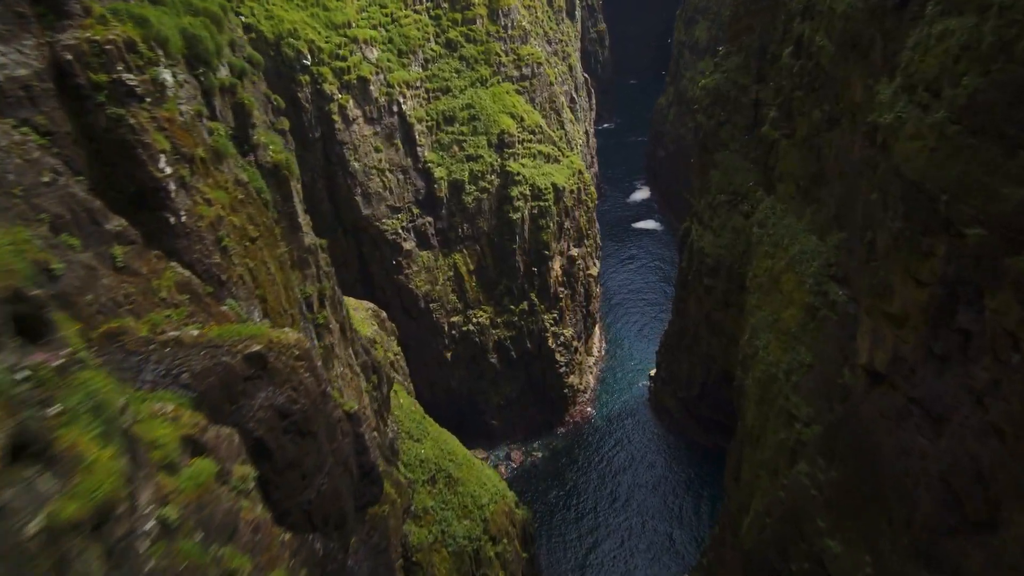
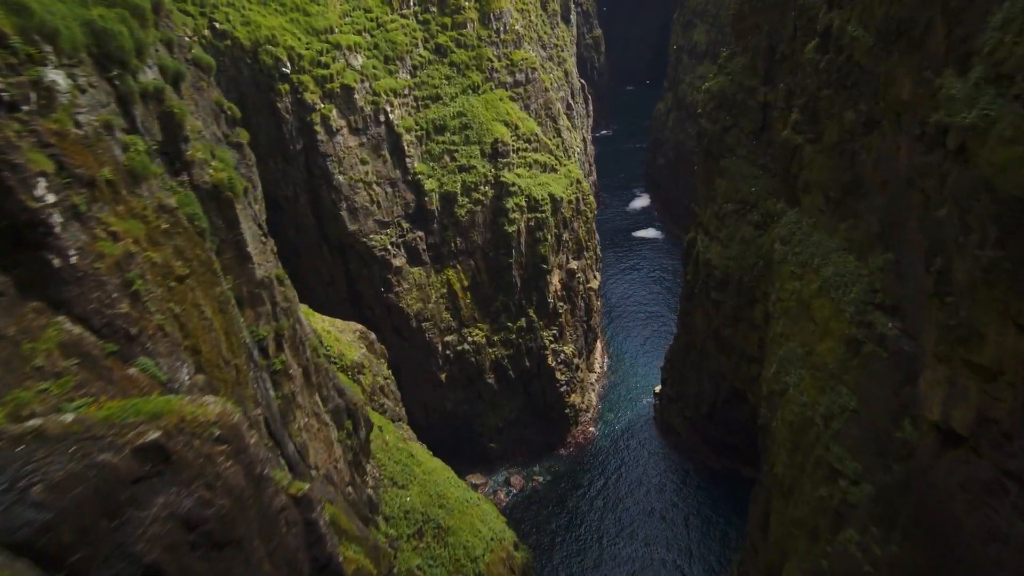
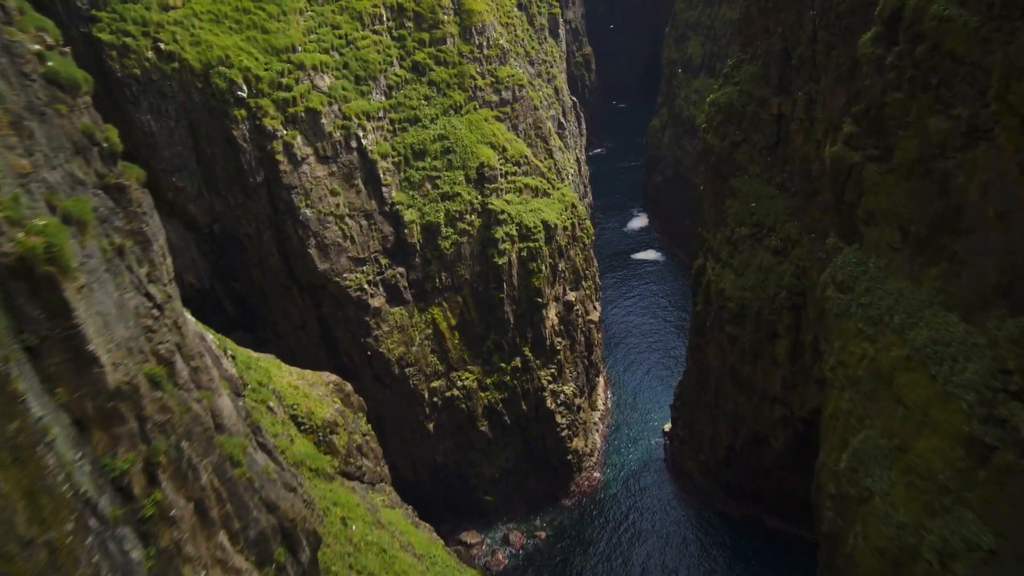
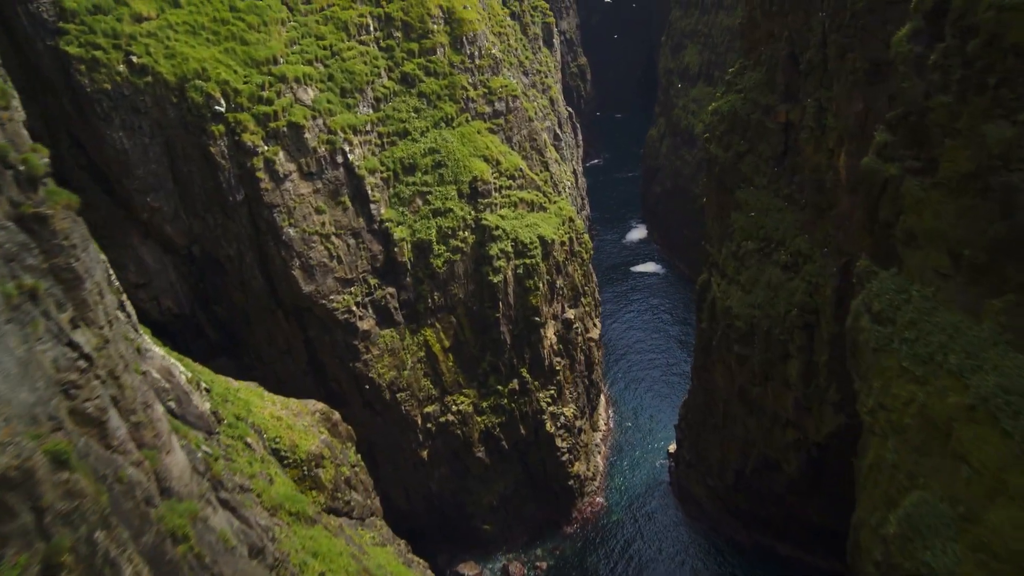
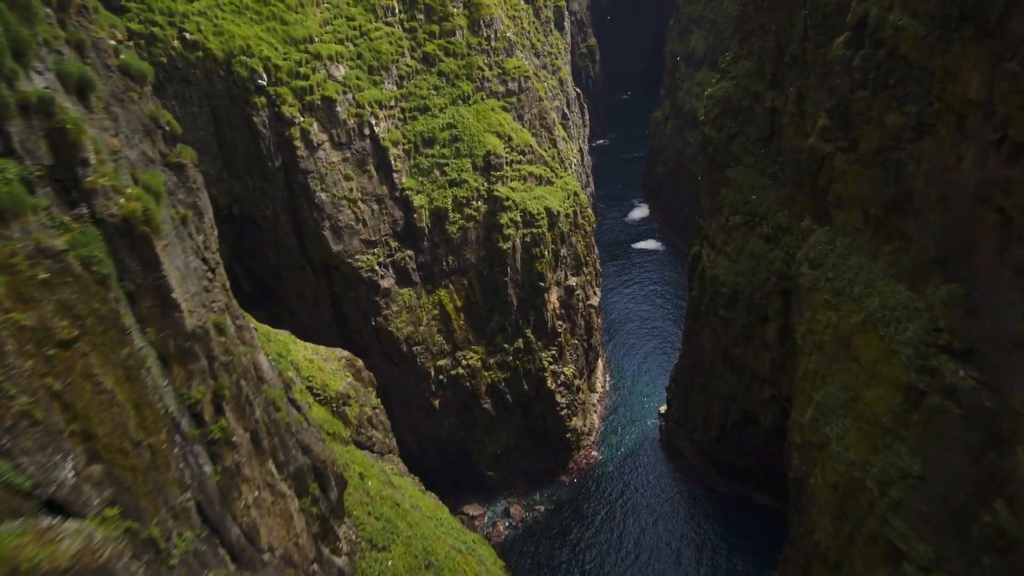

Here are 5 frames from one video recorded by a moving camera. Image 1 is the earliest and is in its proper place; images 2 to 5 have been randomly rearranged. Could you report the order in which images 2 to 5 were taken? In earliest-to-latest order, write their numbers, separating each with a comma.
2, 5, 3, 4
